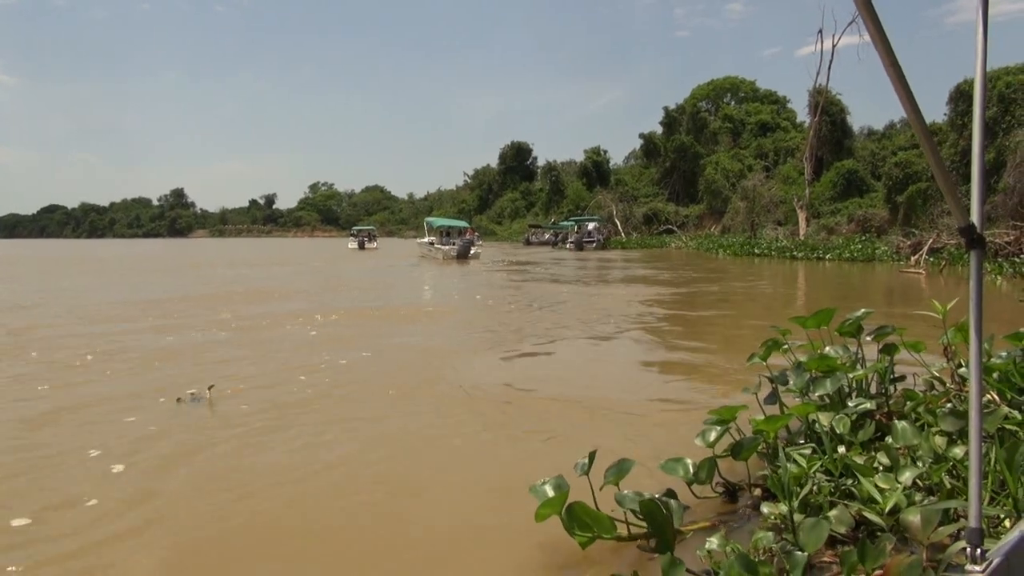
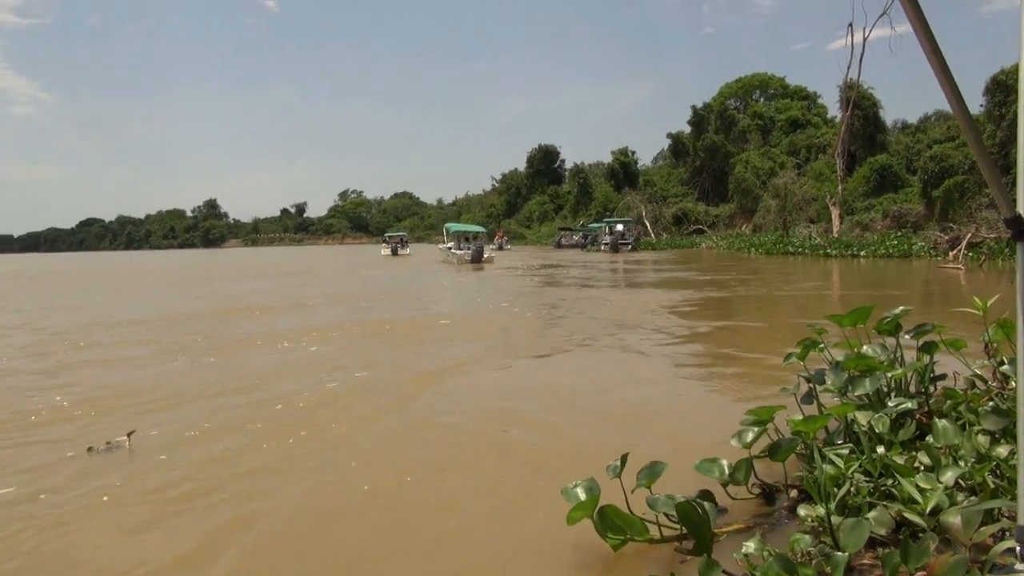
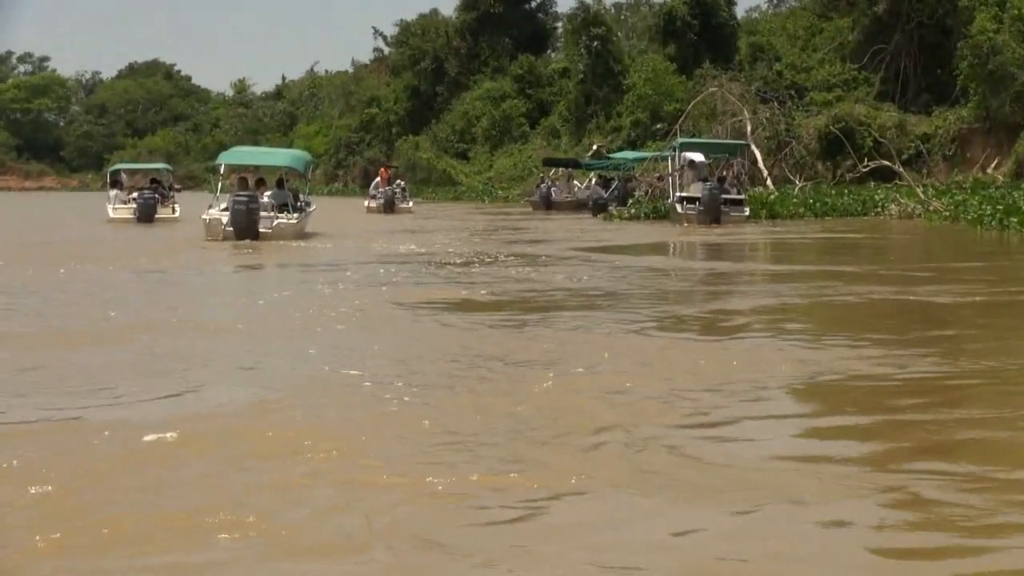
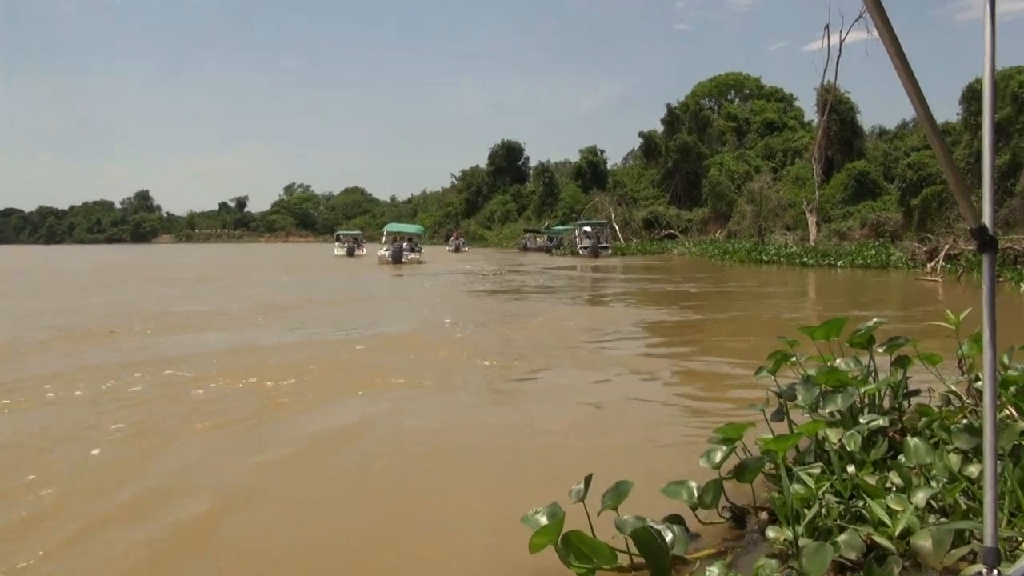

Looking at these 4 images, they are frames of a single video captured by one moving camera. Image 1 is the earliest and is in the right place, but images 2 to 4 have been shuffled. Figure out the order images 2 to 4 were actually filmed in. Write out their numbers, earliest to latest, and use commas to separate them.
2, 4, 3
